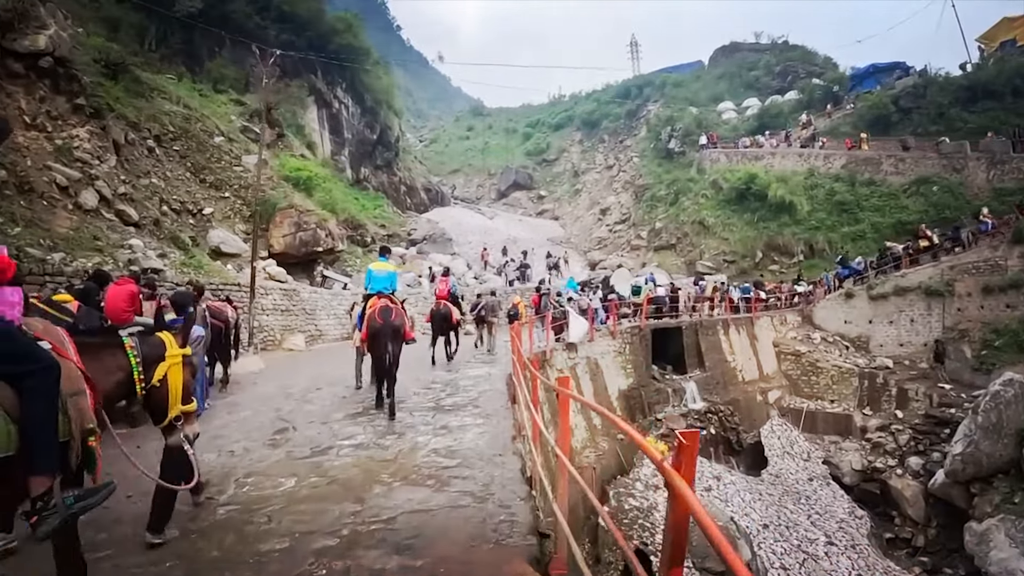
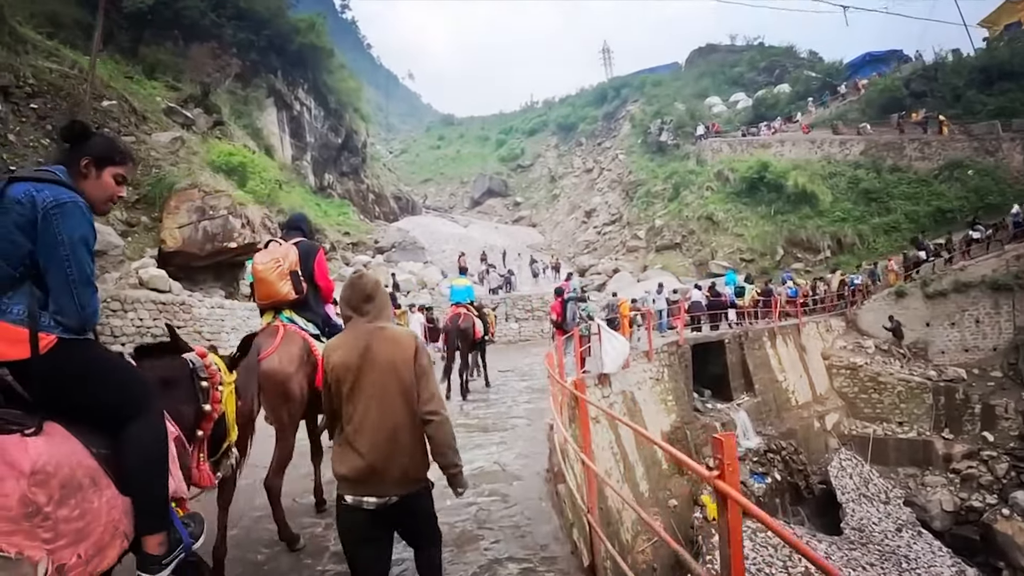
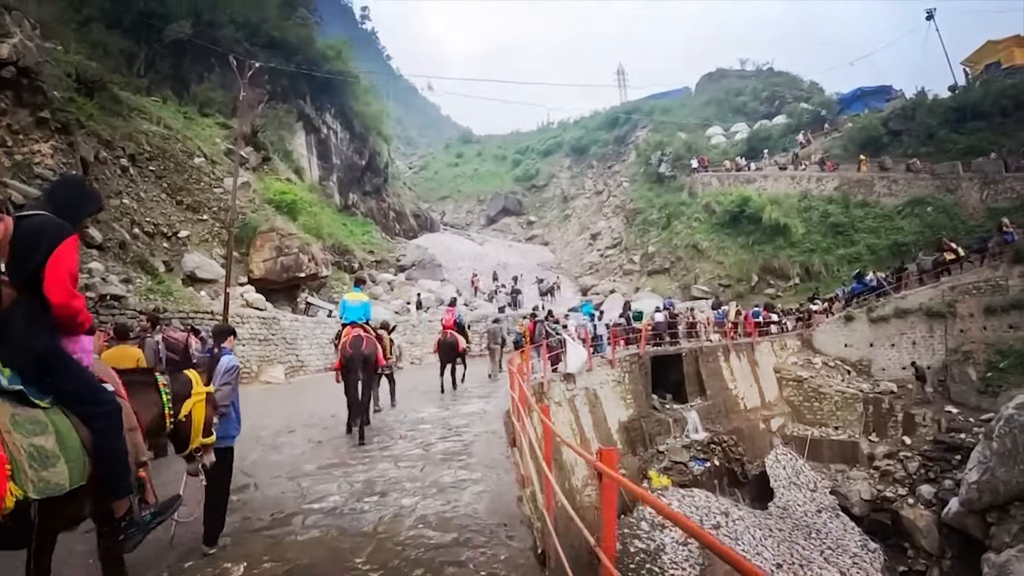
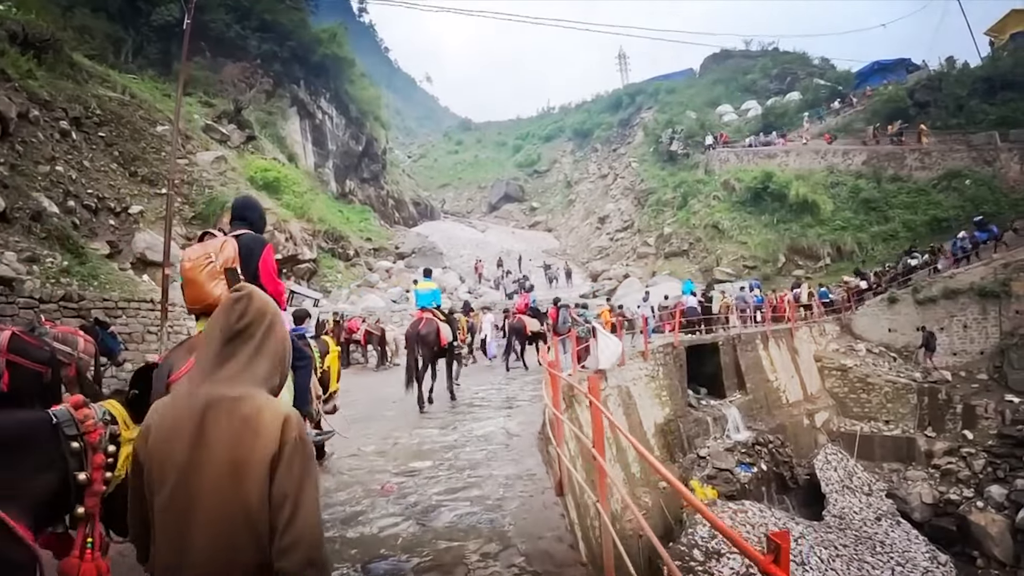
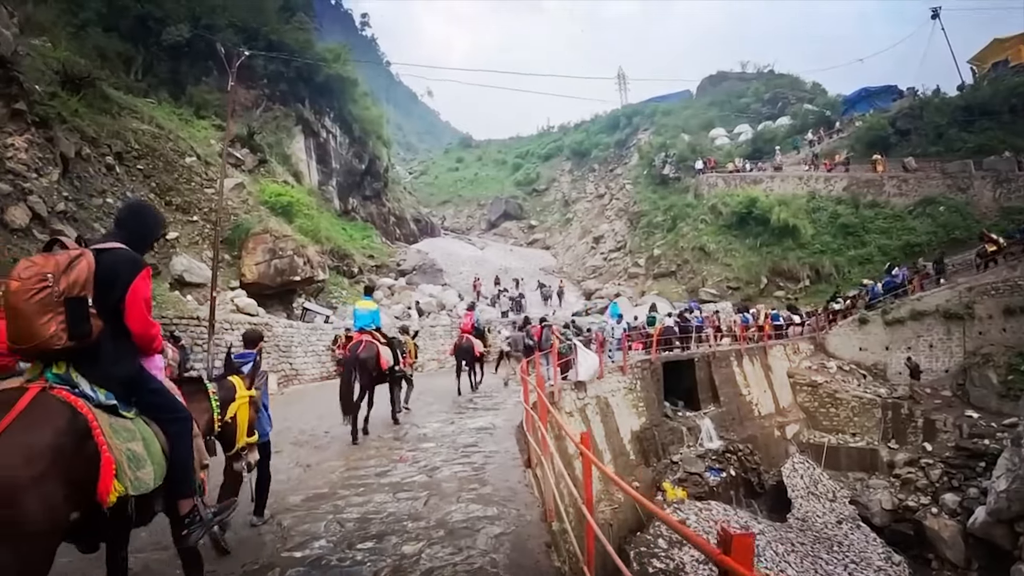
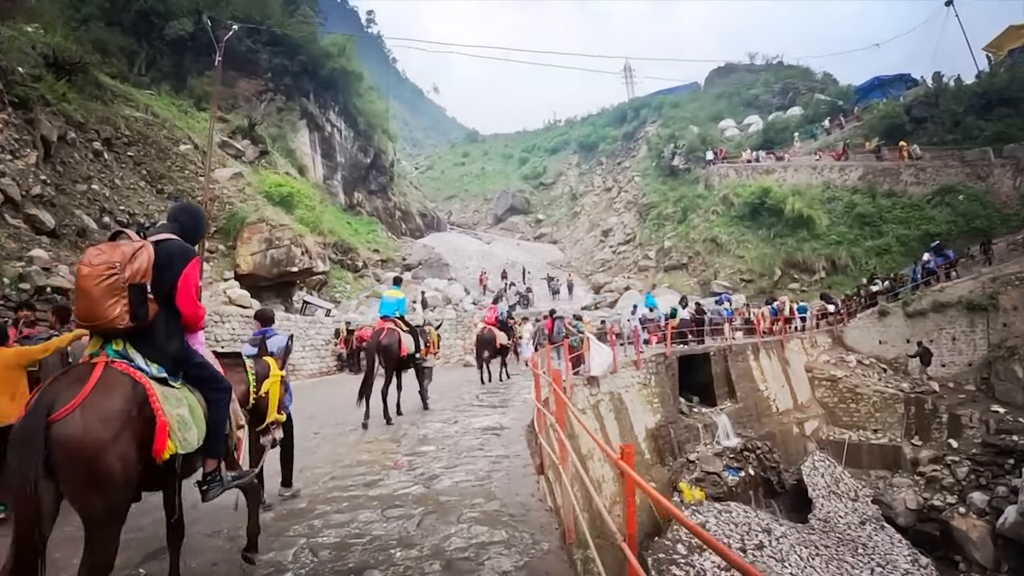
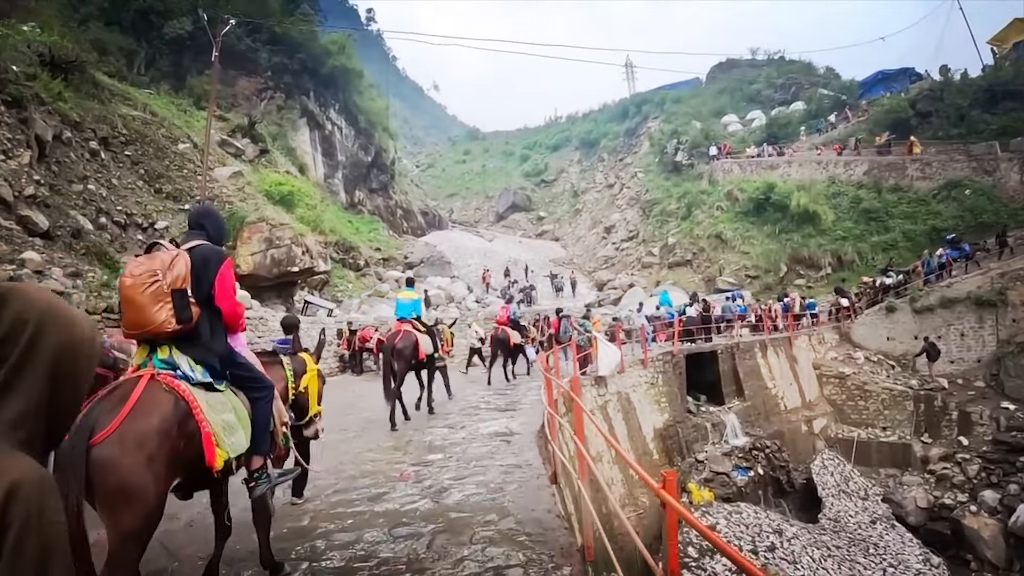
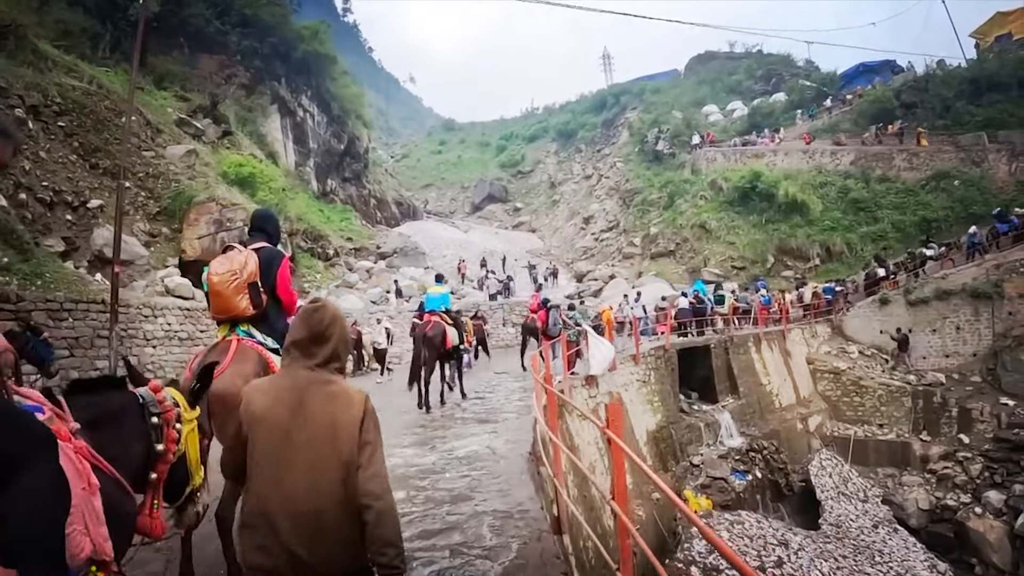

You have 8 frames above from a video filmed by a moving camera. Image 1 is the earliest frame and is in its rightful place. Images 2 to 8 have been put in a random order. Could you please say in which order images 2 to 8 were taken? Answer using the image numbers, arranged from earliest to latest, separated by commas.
3, 5, 6, 7, 4, 8, 2
